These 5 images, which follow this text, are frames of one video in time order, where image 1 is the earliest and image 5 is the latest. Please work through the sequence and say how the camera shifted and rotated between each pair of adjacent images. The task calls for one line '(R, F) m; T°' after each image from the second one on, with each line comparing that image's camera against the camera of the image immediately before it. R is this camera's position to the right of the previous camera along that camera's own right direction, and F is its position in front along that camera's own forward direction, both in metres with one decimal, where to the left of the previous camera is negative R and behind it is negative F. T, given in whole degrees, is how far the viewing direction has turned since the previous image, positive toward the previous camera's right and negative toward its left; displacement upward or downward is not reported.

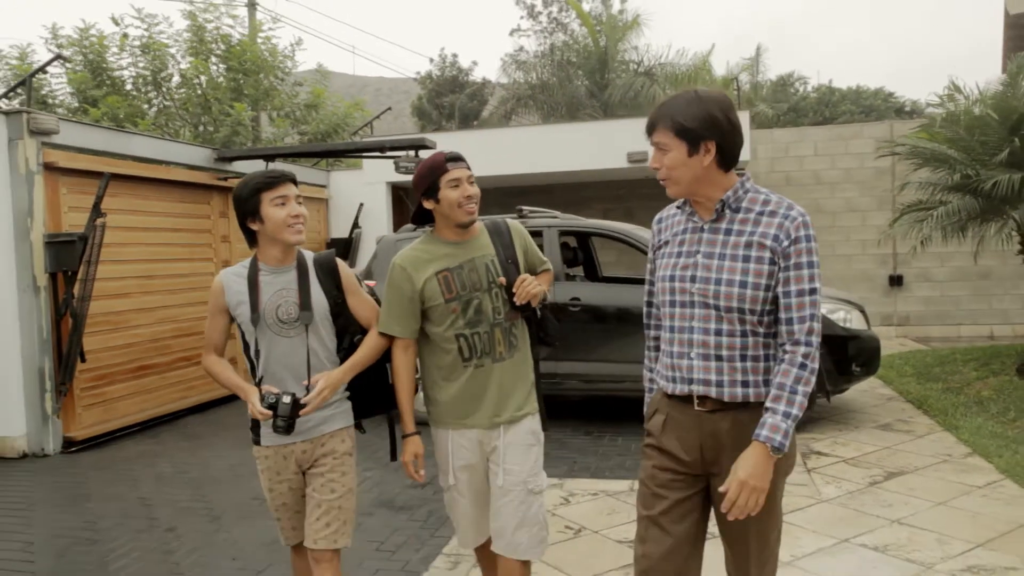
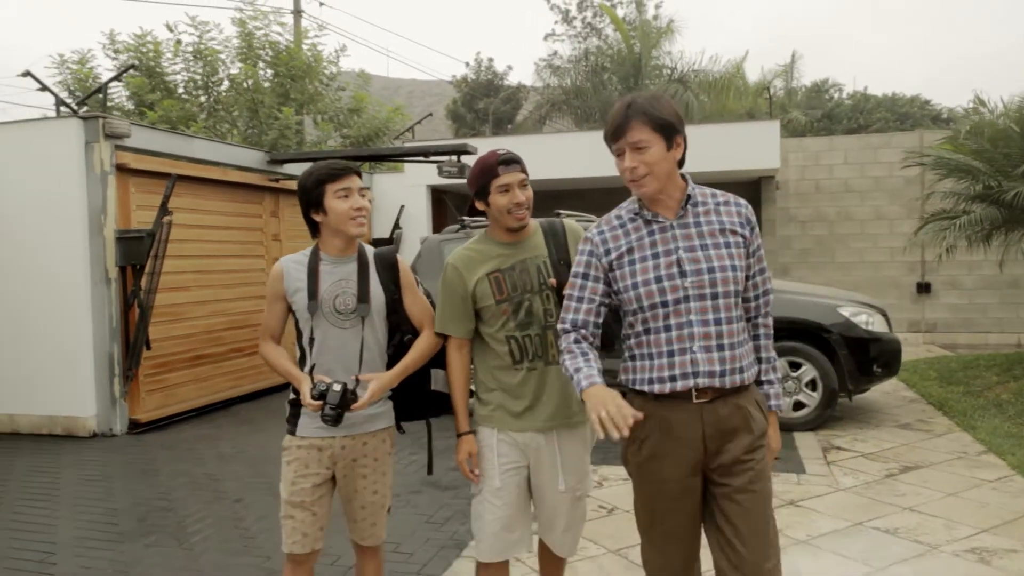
(-0.1, -0.4) m; -2°
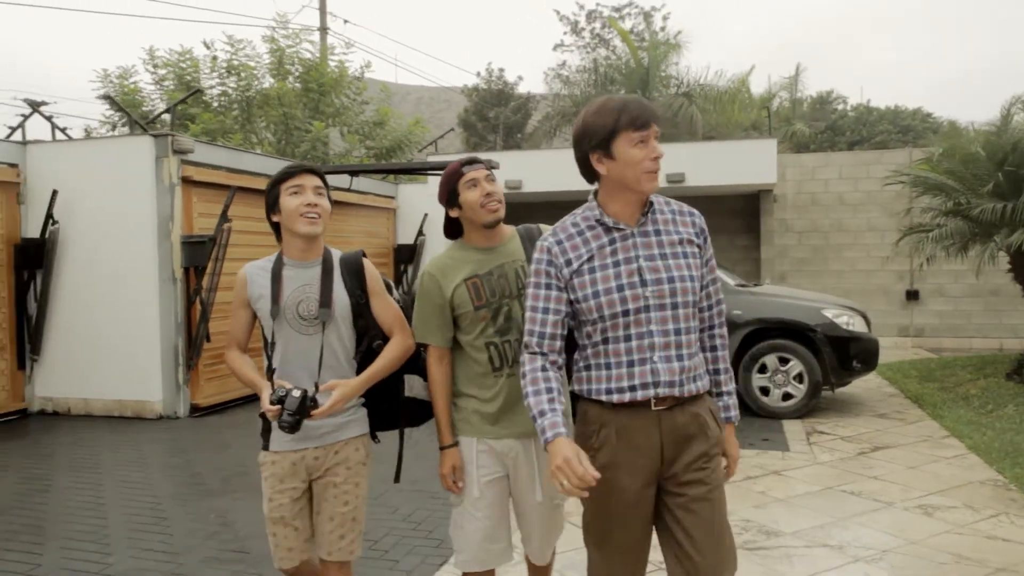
(-0.1, -0.8) m; 0°
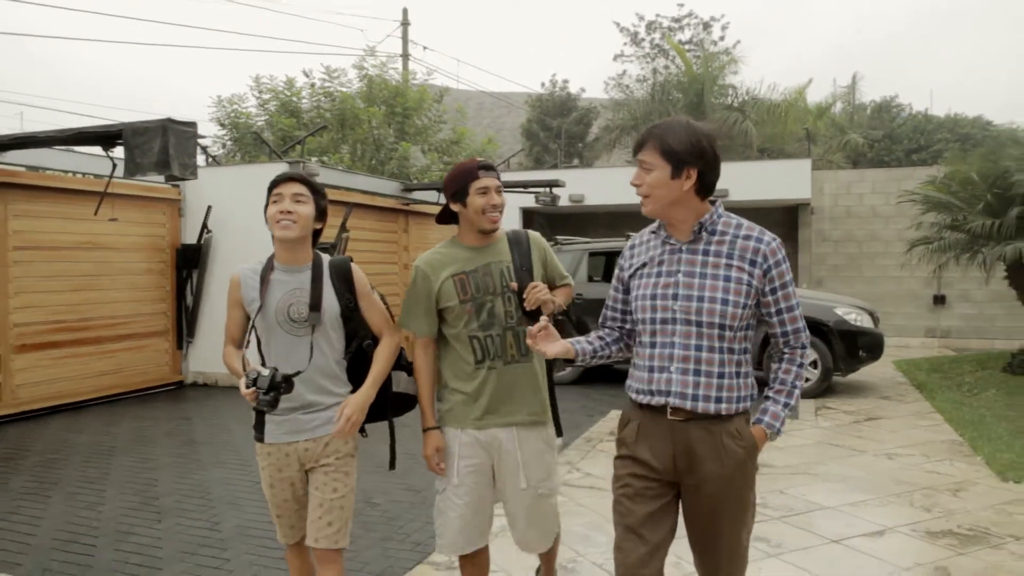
(-0.1, -1.7) m; -4°
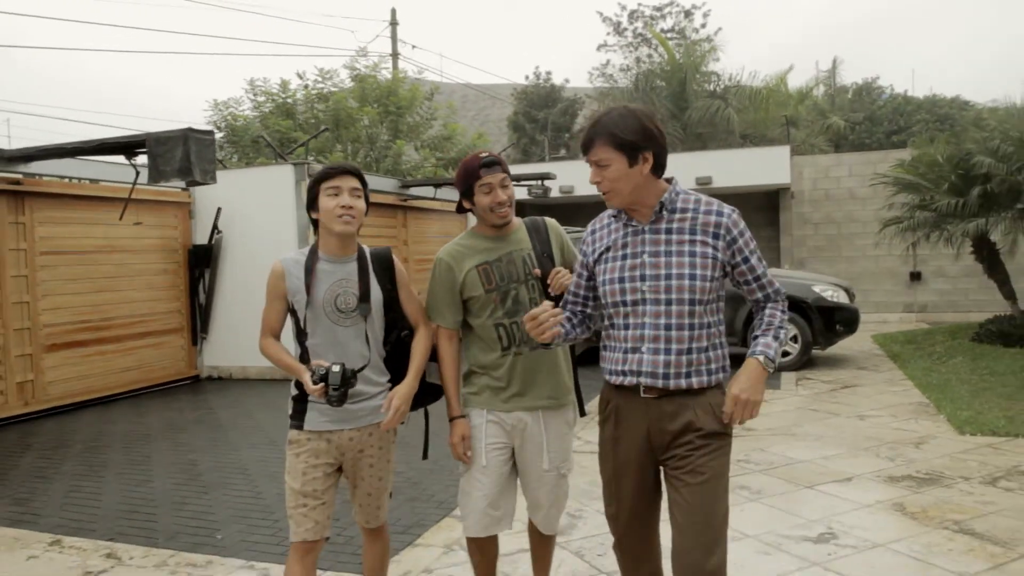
(-0.1, -0.6) m; +1°
